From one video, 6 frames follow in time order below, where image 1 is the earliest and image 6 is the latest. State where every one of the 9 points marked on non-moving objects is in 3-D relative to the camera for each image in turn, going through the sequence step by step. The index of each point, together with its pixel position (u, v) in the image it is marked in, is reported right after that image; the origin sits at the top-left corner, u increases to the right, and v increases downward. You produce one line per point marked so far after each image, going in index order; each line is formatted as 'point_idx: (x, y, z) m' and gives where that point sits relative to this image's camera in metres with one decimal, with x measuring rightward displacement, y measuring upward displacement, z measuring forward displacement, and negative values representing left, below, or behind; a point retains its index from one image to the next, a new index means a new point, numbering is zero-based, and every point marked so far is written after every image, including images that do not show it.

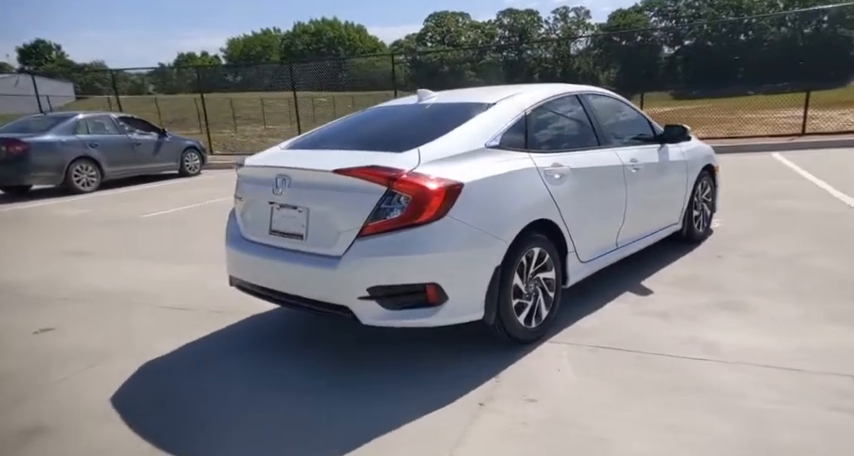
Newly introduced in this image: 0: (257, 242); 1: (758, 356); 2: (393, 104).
0: (-0.9, -0.1, +3.2) m
1: (+1.6, -0.6, +2.6) m
2: (-0.2, +0.9, +4.0) m
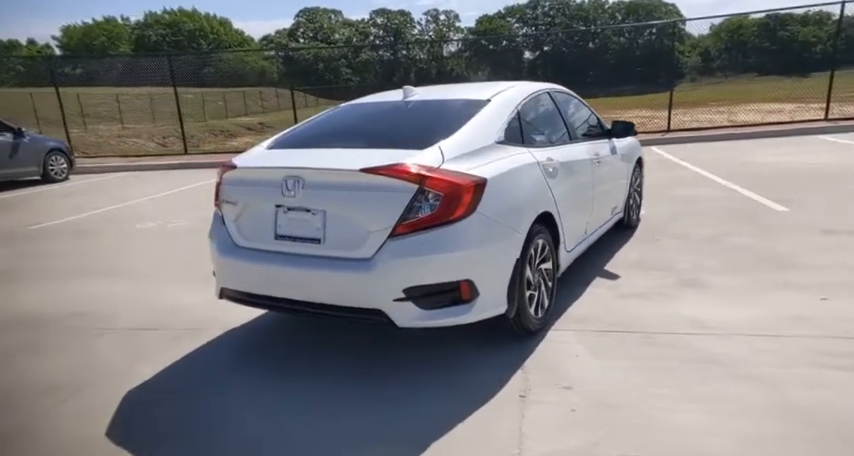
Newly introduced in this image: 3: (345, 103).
0: (-0.9, -0.1, +3.0) m
1: (+1.8, -0.6, +3.0) m
2: (-0.4, +0.9, +4.0) m
3: (-0.5, +0.9, +4.0) m
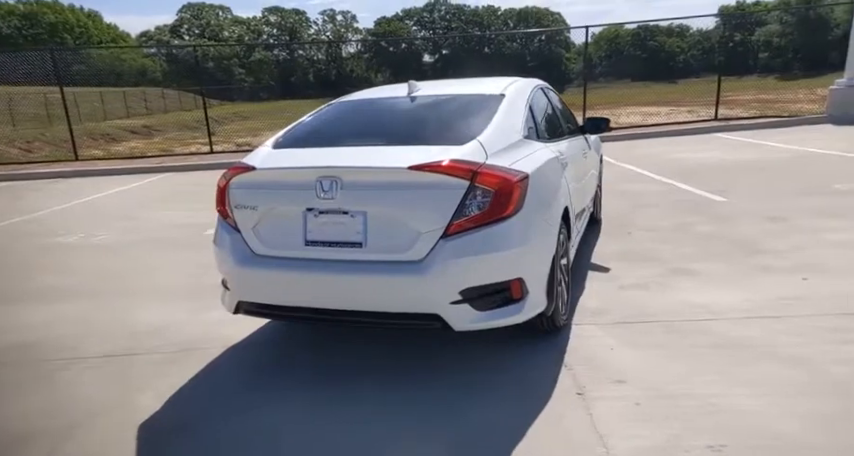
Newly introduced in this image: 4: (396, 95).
0: (-0.7, -0.1, +2.7) m
1: (+1.9, -0.5, +3.2) m
2: (-0.4, +0.9, +3.8) m
3: (-0.6, +0.9, +3.8) m
4: (-0.2, +0.9, +3.6) m
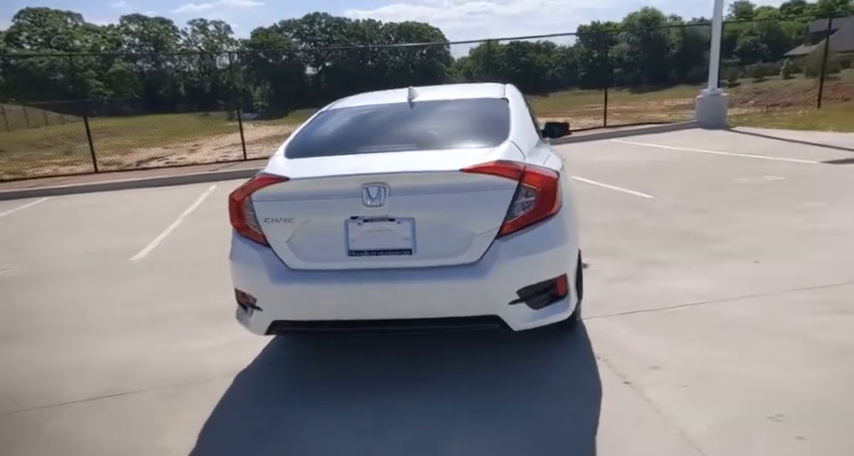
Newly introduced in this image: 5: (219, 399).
0: (-0.4, -0.2, +2.5) m
1: (+2.0, -0.4, +3.6) m
2: (-0.5, +0.8, +3.6) m
3: (-0.6, +0.8, +3.6) m
4: (-0.2, +0.8, +3.5) m
5: (-1.0, -0.9, +2.7) m
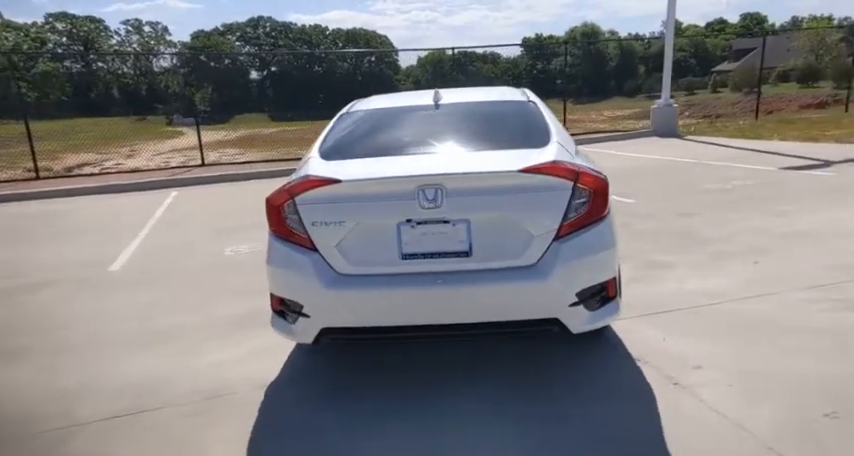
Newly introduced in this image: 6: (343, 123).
0: (-0.2, -0.2, +2.4) m
1: (+2.1, -0.4, +3.7) m
2: (-0.4, +0.8, +3.5) m
3: (-0.5, +0.8, +3.5) m
4: (0.0, +0.8, +3.4) m
5: (-0.8, -0.9, +2.5) m
6: (-0.5, +0.6, +3.3) m
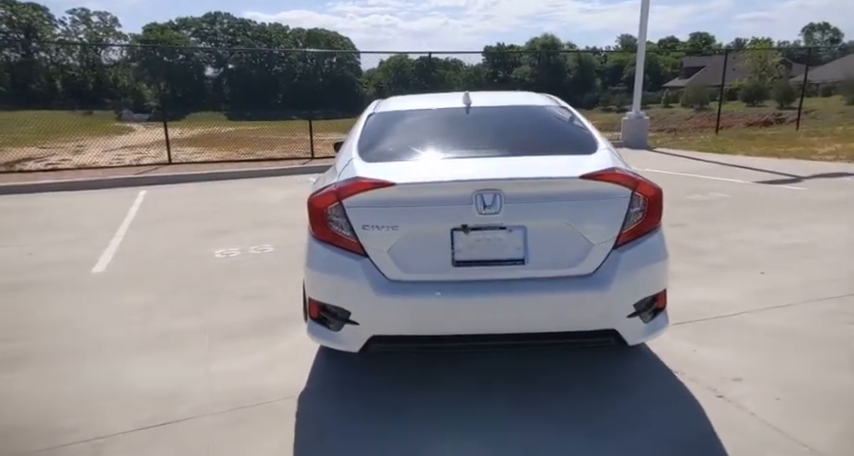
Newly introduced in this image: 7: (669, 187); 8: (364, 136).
0: (+0.1, -0.2, +2.3) m
1: (+2.2, -0.5, +3.8) m
2: (-0.2, +0.8, +3.4) m
3: (-0.3, +0.7, +3.4) m
4: (+0.1, +0.7, +3.3) m
5: (-0.6, -0.9, +2.3) m
6: (-0.4, +0.6, +3.2) m
7: (+3.5, +0.6, +8.0) m
8: (-0.4, +0.5, +3.0) m
